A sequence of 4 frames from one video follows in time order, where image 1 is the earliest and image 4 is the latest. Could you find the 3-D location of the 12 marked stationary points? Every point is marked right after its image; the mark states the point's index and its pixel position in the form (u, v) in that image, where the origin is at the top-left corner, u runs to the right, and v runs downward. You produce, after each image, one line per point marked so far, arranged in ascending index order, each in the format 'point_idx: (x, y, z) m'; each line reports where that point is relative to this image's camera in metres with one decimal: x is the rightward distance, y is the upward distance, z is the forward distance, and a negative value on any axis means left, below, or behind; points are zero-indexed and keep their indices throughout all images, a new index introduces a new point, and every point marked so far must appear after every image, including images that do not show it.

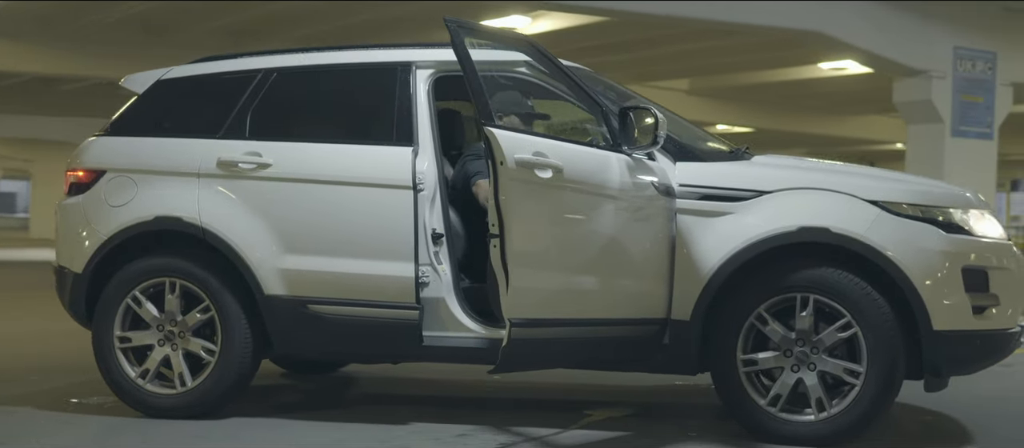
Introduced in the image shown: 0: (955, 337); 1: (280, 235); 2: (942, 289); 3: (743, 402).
0: (+2.1, -0.5, +5.0) m
1: (-1.2, -0.1, +5.6) m
2: (+2.0, -0.3, +5.0) m
3: (+1.1, -0.9, +5.2) m
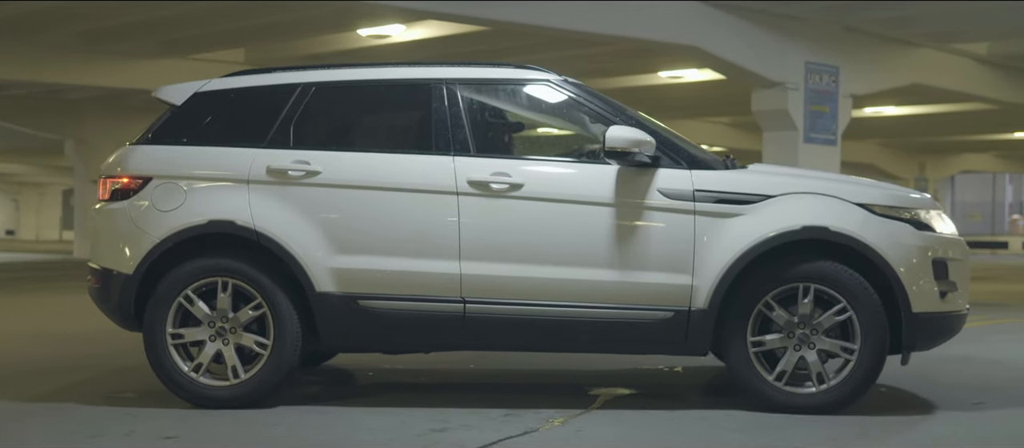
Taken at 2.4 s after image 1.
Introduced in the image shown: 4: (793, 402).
0: (+2.3, -0.5, +6.0) m
1: (-1.0, -0.1, +6.1) m
2: (+2.3, -0.3, +6.0) m
3: (+1.4, -0.9, +6.1) m
4: (+1.6, -1.0, +6.0) m
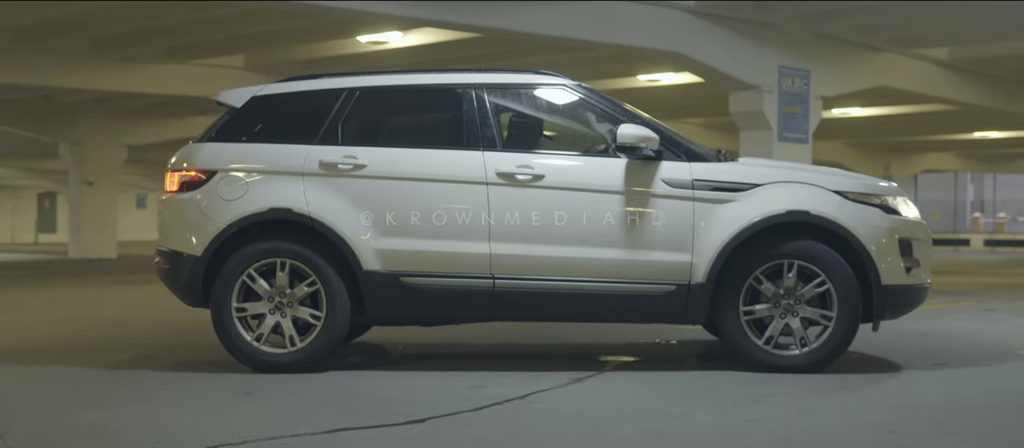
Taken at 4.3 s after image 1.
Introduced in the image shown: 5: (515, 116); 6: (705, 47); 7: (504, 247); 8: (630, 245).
0: (+2.5, -0.4, +7.0) m
1: (-0.9, 0.0, +6.9) m
2: (+2.4, -0.2, +6.9) m
3: (+1.5, -0.8, +7.0) m
4: (+1.7, -0.9, +7.0) m
5: (0.0, +0.7, +7.2) m
6: (+2.9, +2.7, +16.4) m
7: (0.0, -0.1, +6.9) m
8: (+0.8, -0.1, +6.9) m
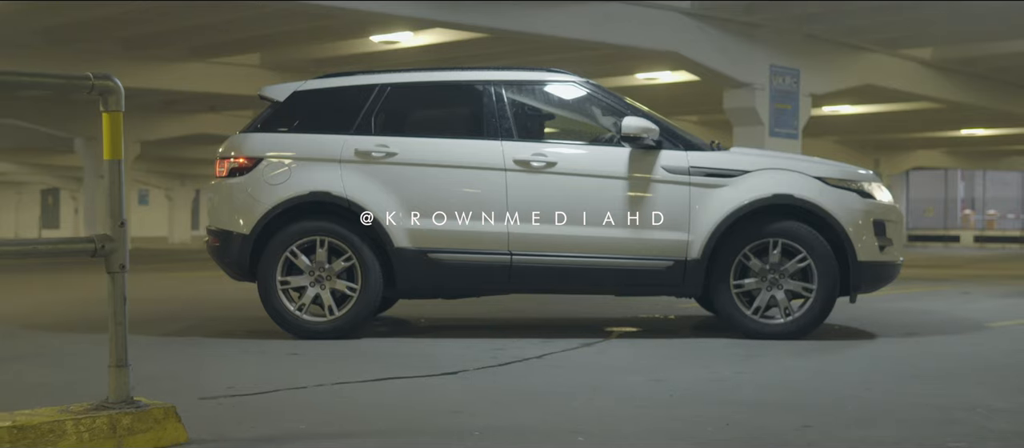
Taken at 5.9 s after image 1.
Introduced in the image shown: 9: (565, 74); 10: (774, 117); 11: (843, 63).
0: (+2.6, -0.3, +7.8) m
1: (-0.8, +0.1, +7.7) m
2: (+2.5, -0.1, +7.8) m
3: (+1.6, -0.6, +7.8) m
4: (+1.8, -0.8, +7.8) m
5: (+0.1, +0.8, +8.0) m
6: (+3.0, +2.9, +17.2) m
7: (+0.1, 0.0, +7.7) m
8: (+0.9, 0.0, +7.7) m
9: (+0.4, +1.1, +8.1) m
10: (+4.4, +1.8, +18.2) m
11: (+5.9, +2.9, +19.3) m
